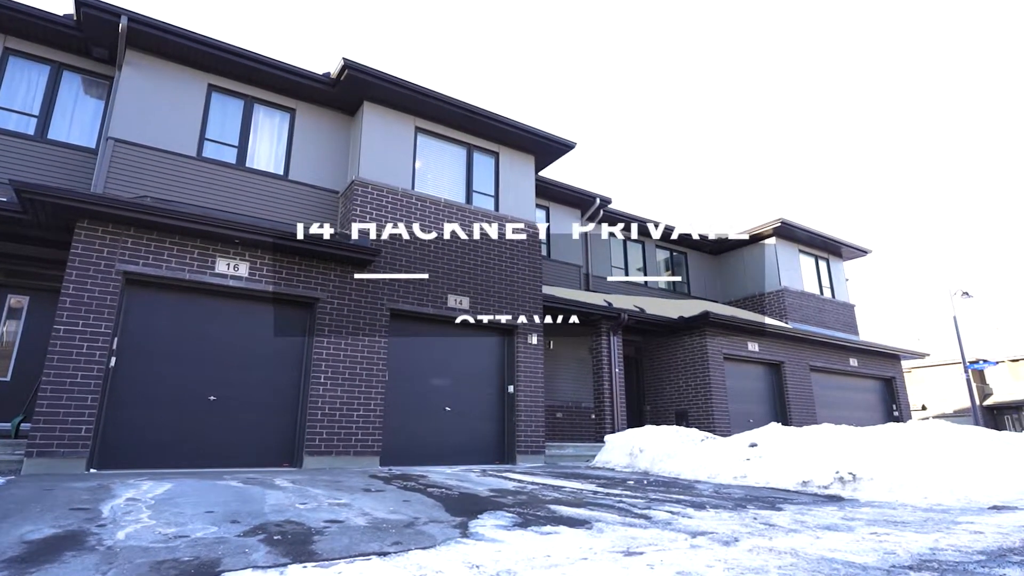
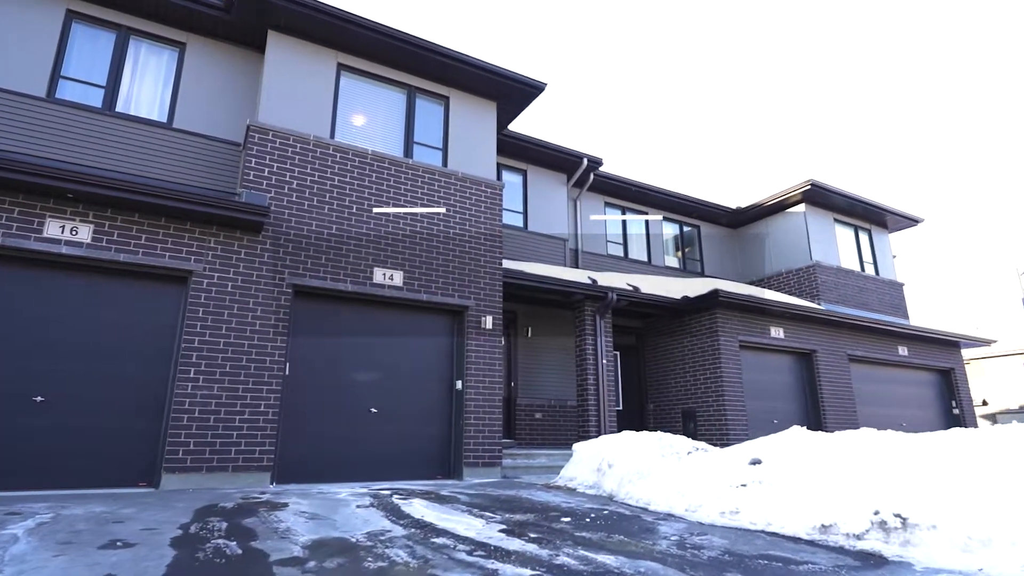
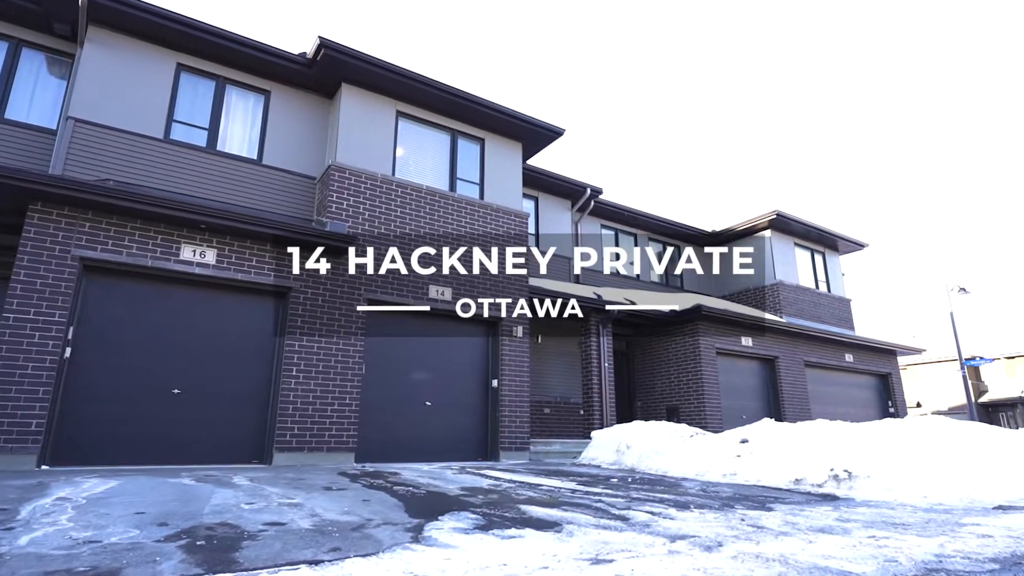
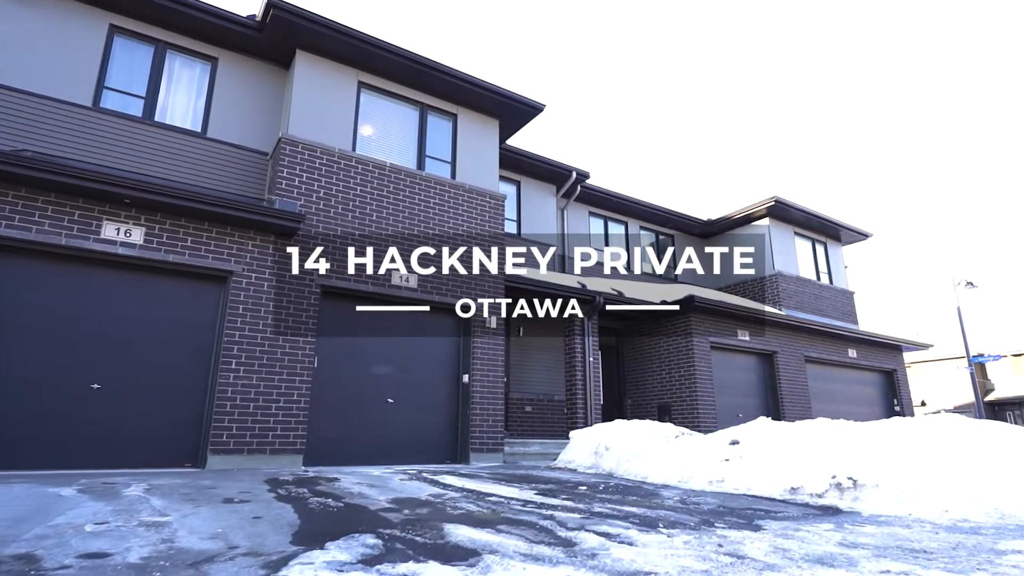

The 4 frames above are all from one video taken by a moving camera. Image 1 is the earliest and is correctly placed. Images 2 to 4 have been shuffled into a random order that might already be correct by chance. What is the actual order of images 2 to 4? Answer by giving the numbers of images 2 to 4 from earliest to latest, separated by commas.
3, 4, 2
